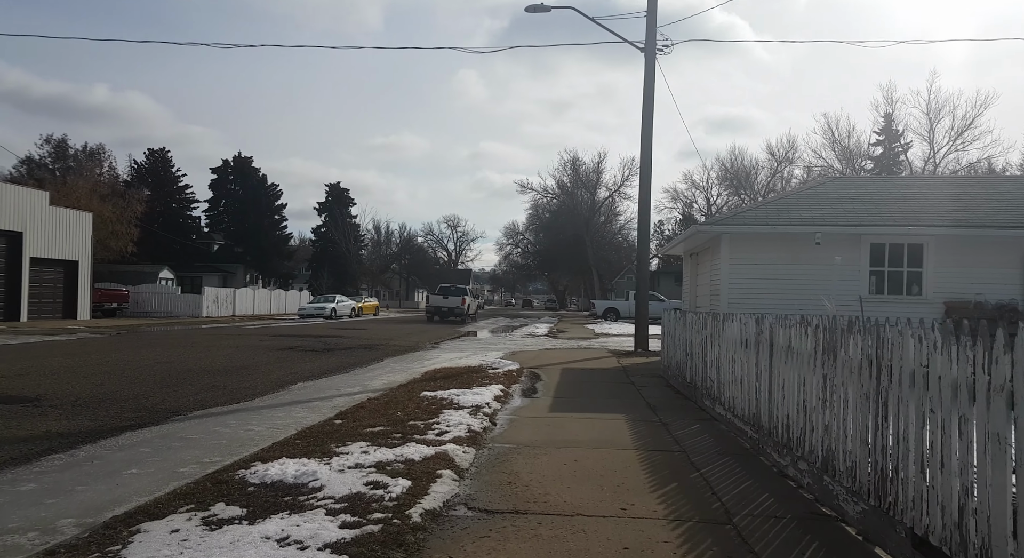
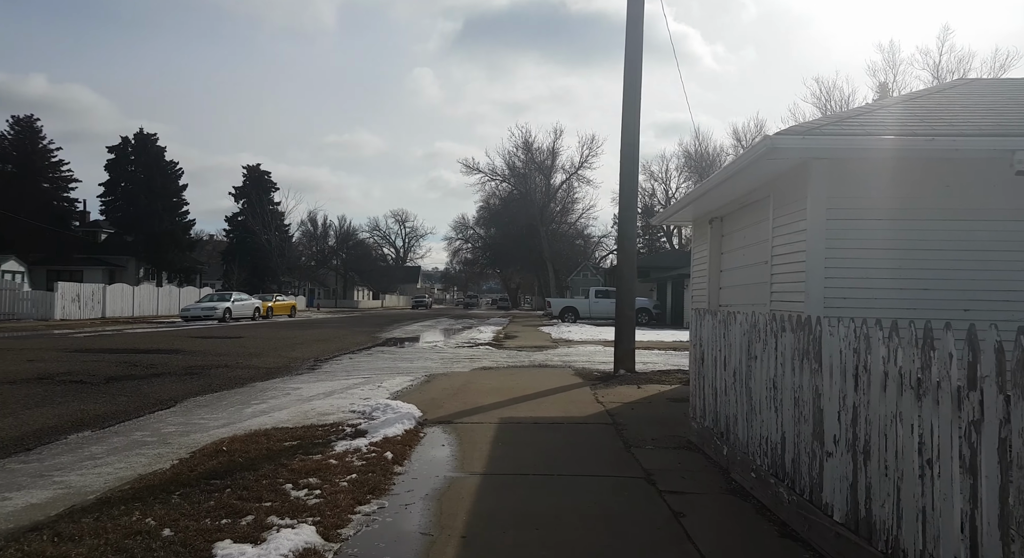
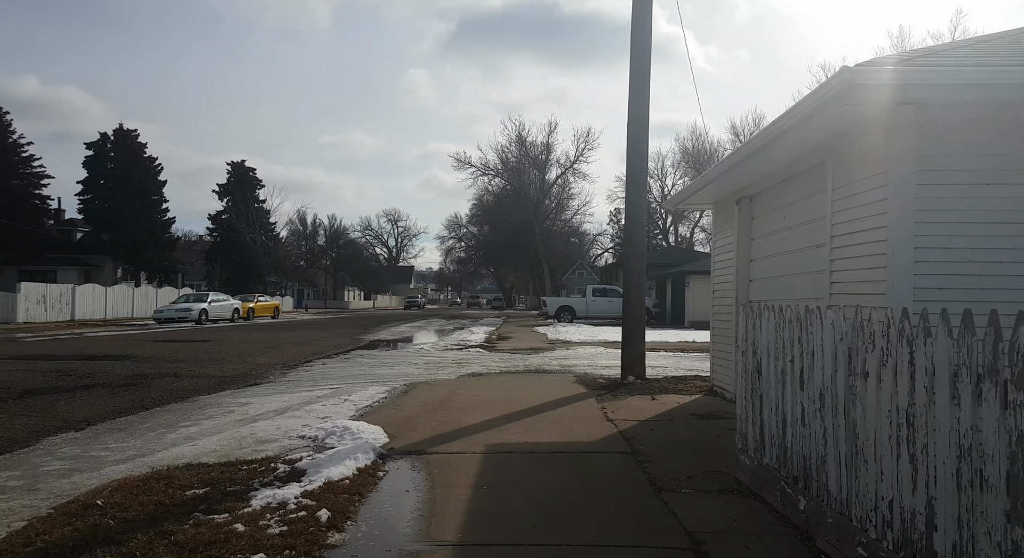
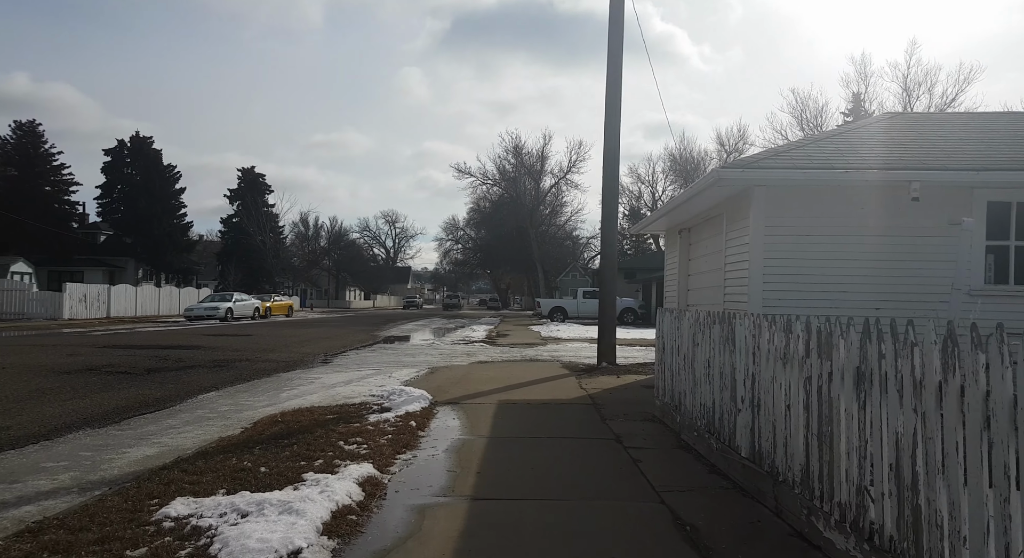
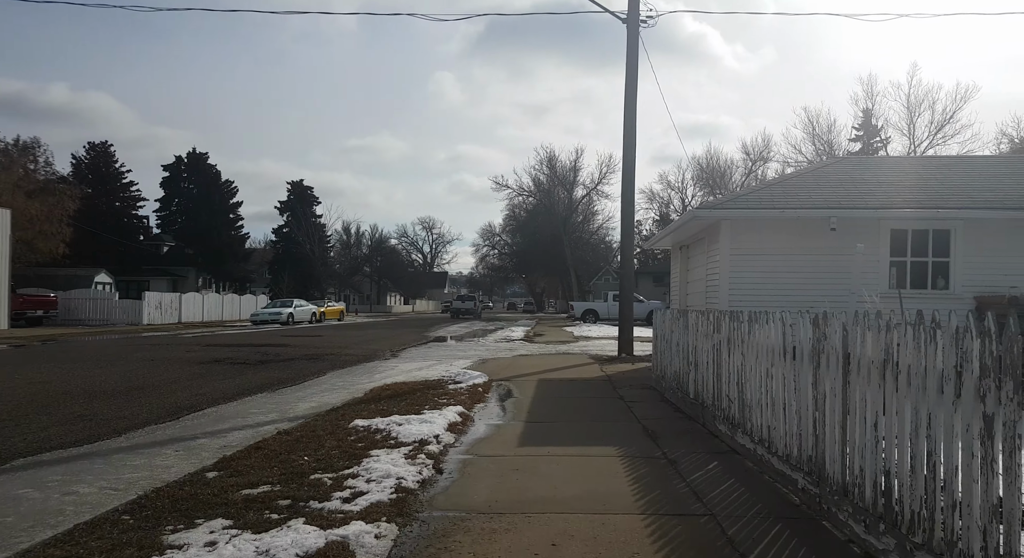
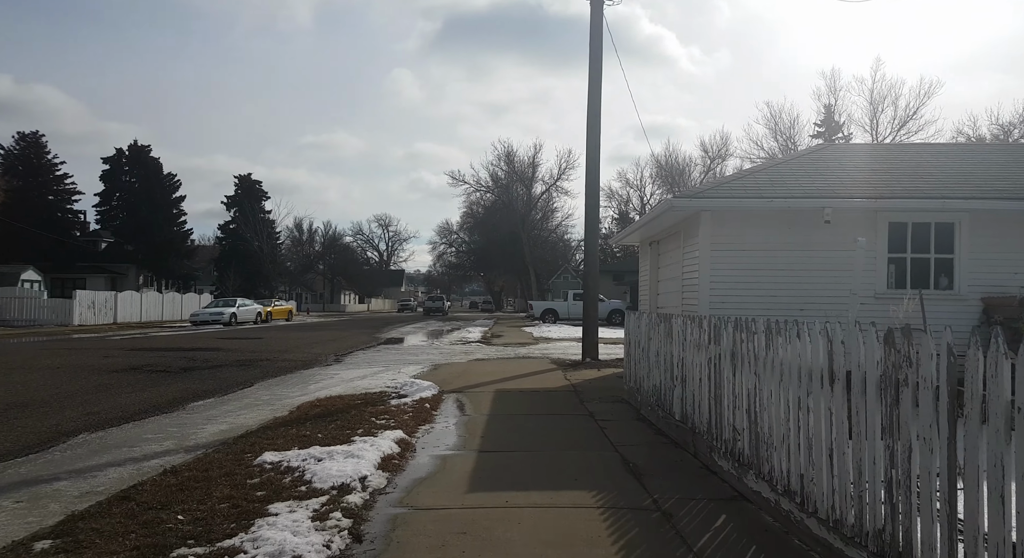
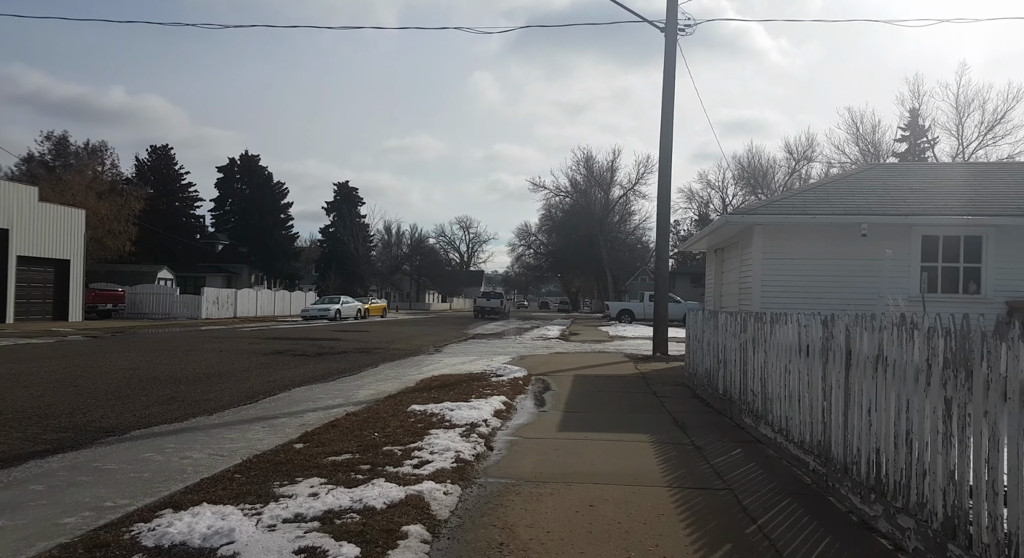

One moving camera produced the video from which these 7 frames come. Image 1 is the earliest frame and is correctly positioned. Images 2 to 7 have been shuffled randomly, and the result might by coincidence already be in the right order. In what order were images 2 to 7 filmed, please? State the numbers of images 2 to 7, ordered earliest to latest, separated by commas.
7, 5, 6, 4, 2, 3
